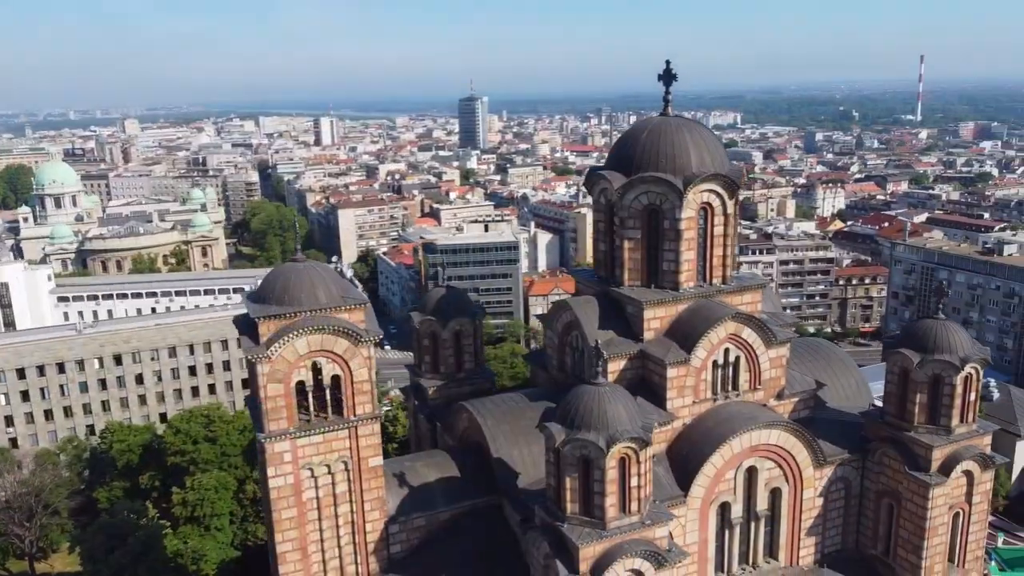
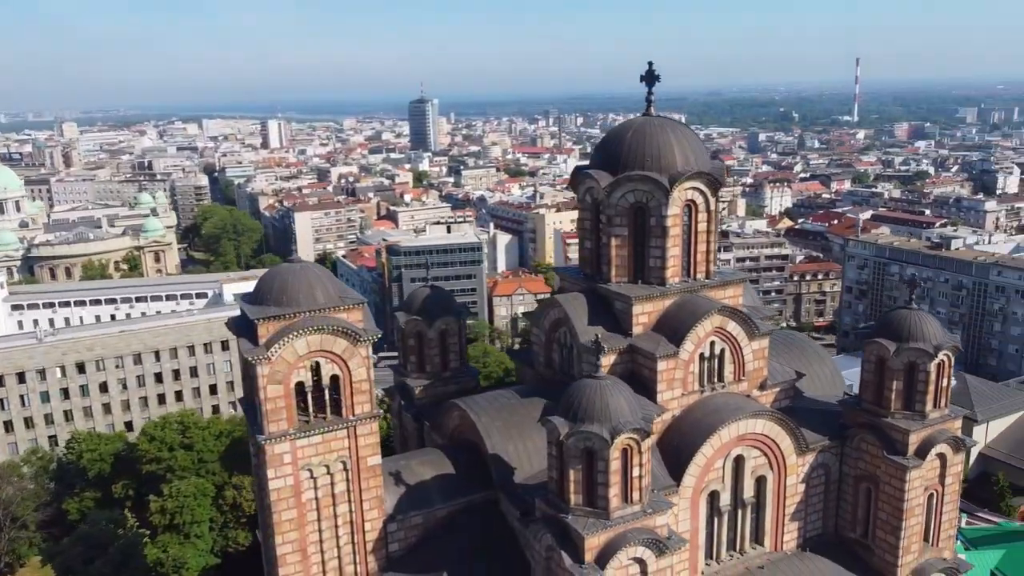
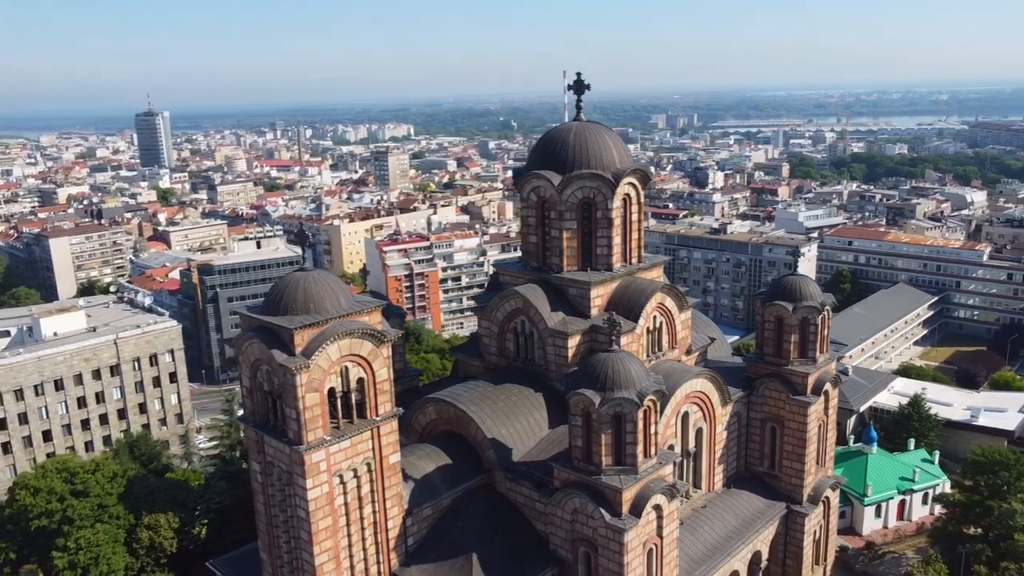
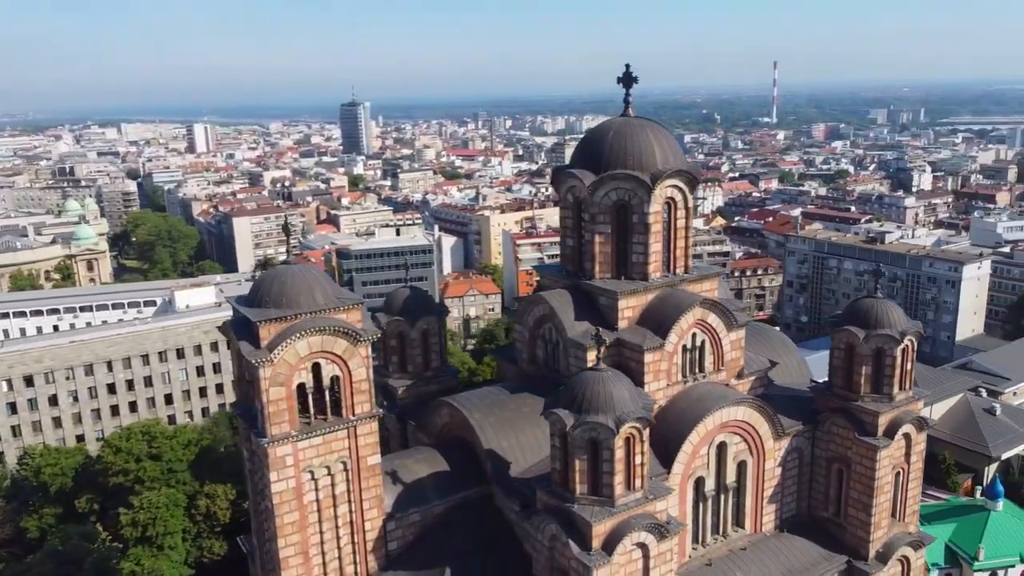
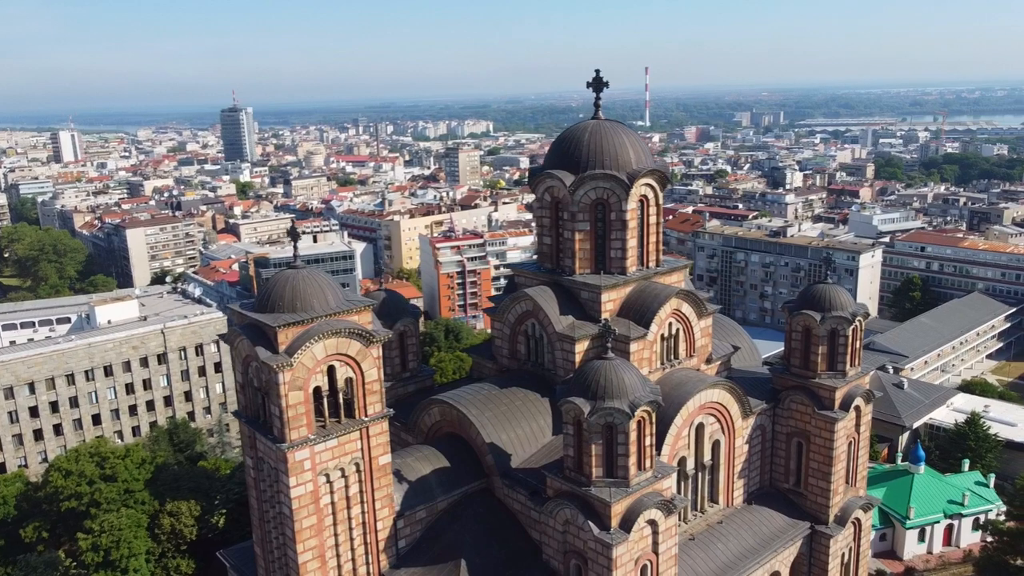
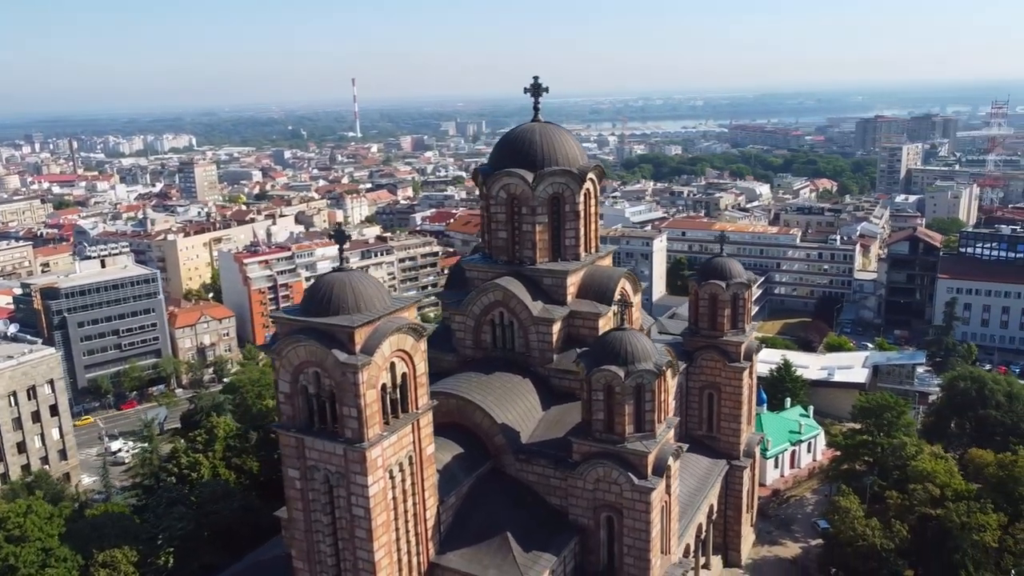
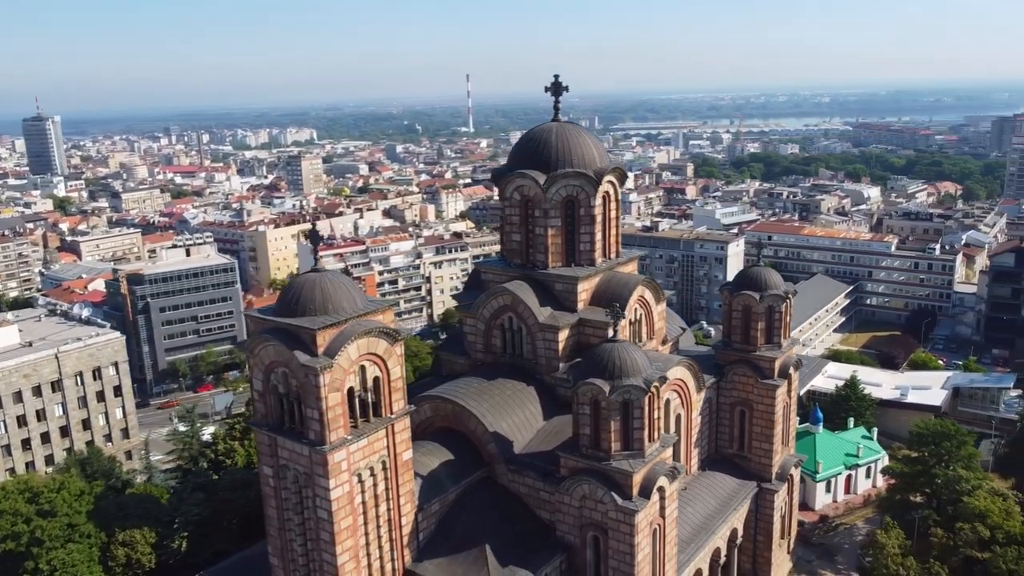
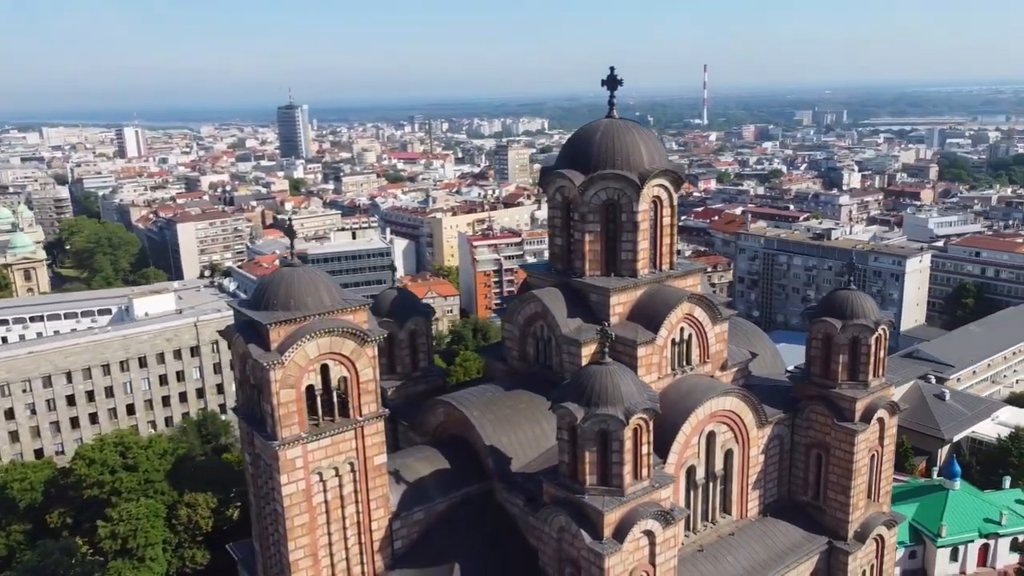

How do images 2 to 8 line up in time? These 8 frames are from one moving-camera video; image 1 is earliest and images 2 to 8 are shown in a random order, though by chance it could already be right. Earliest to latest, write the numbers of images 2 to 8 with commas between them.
2, 4, 8, 5, 3, 7, 6
